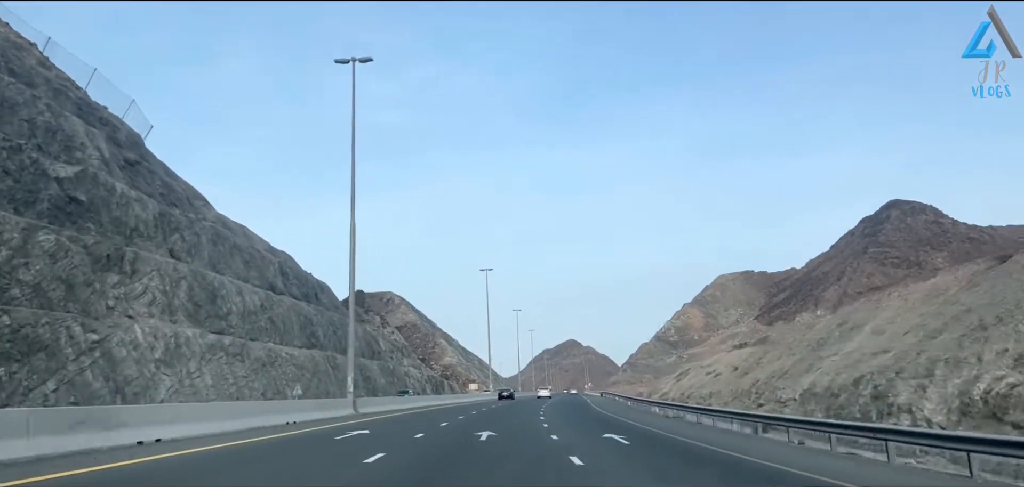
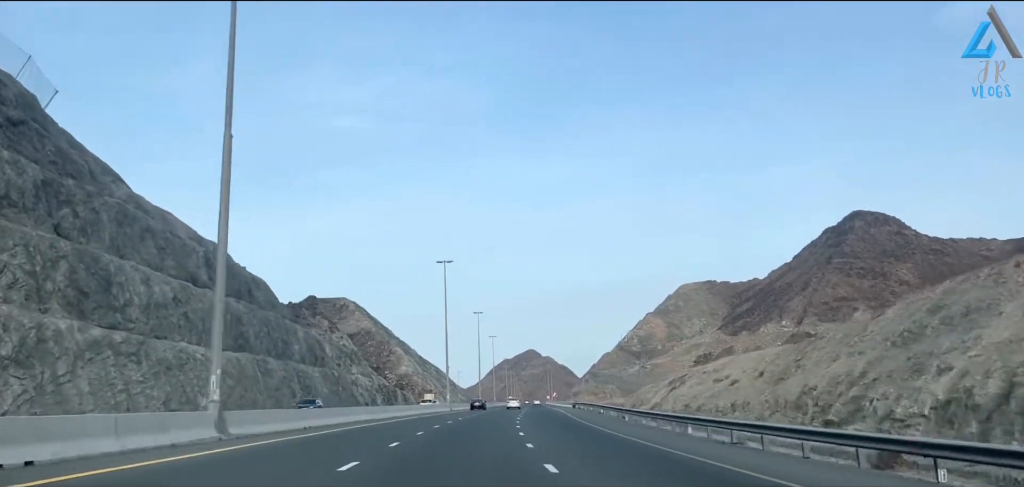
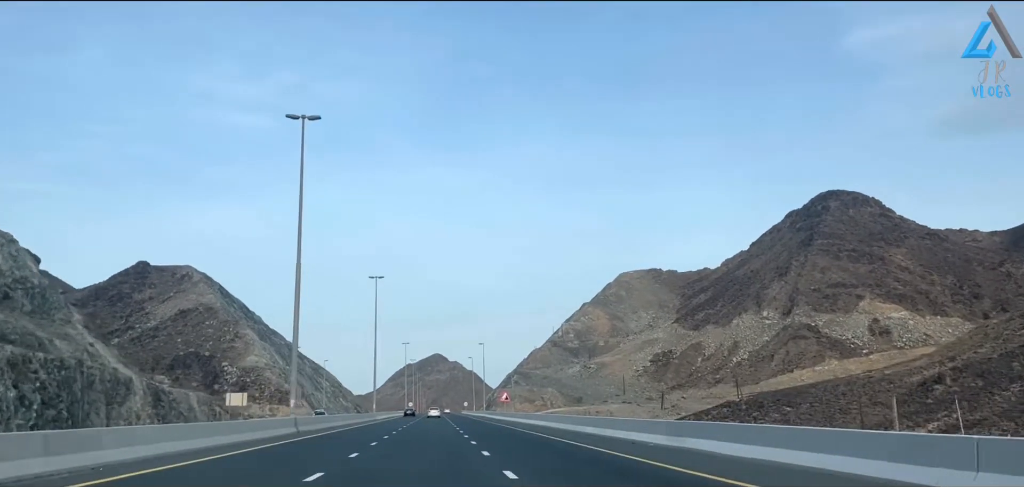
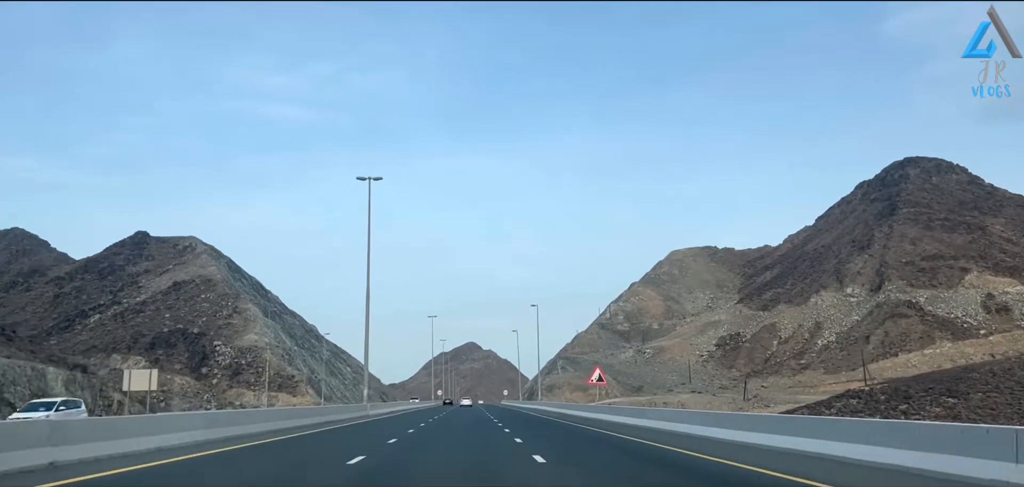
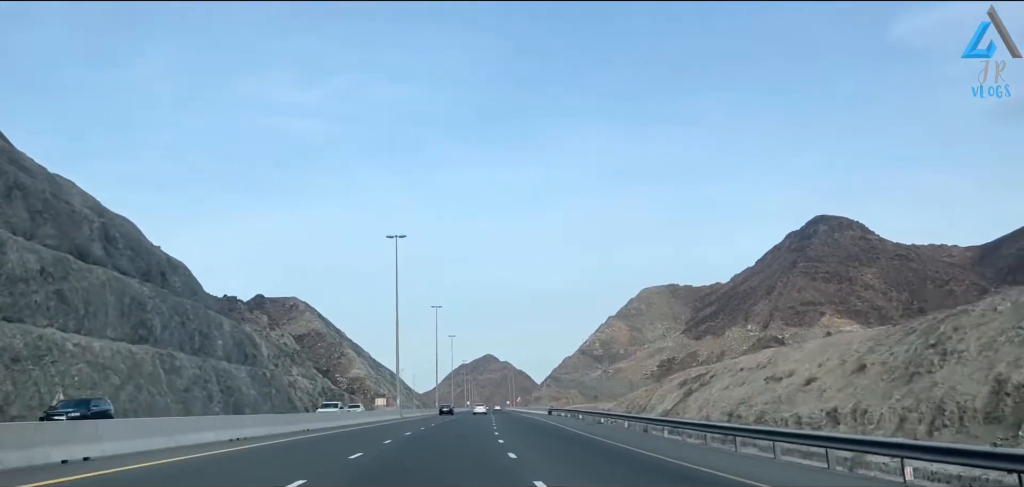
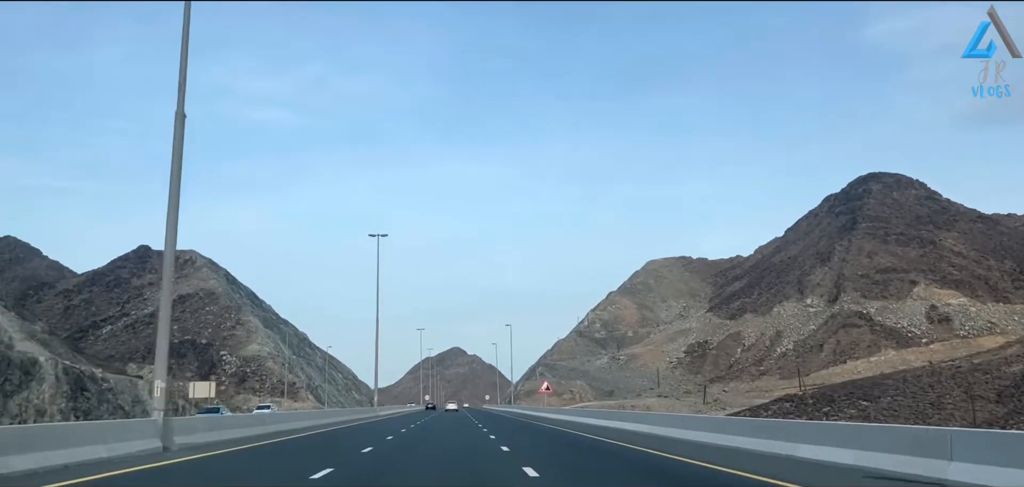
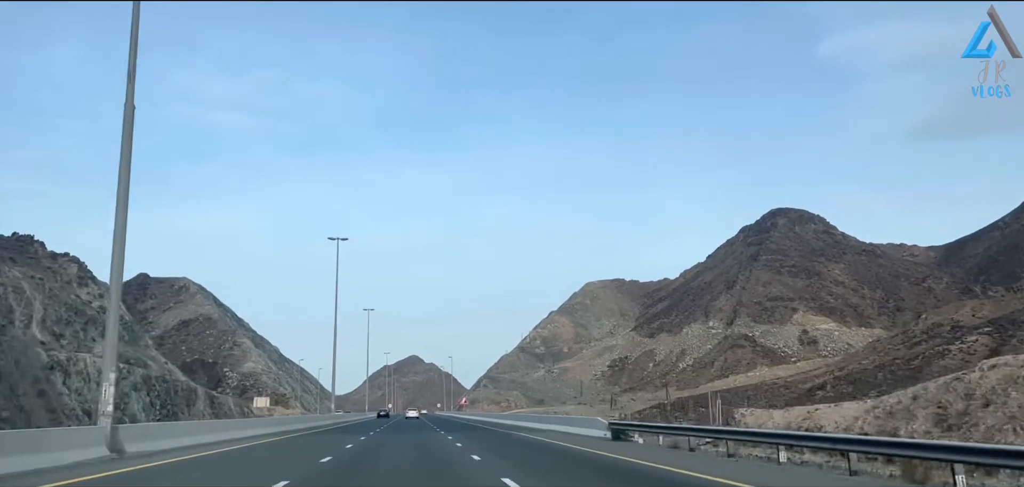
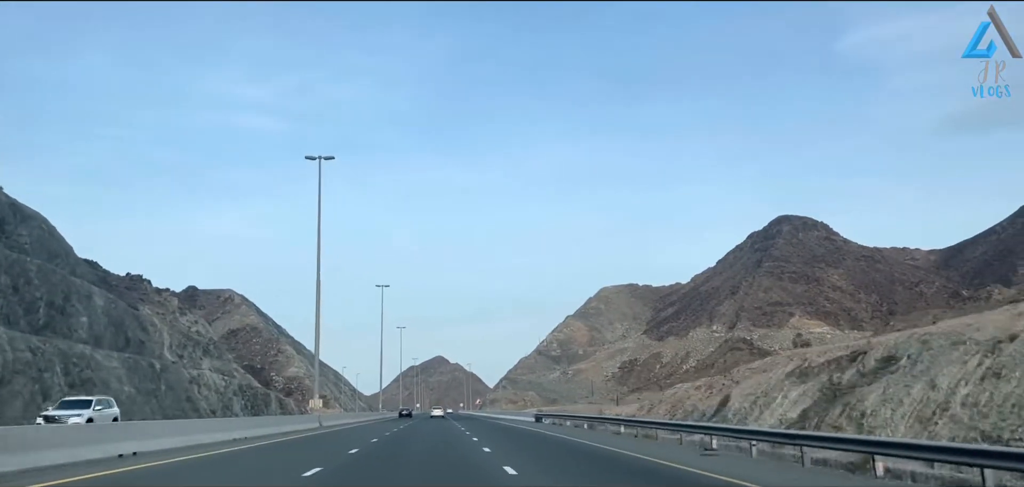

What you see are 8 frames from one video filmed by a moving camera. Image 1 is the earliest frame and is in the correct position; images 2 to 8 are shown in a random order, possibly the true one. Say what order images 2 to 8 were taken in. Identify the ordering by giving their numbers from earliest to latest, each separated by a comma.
2, 5, 8, 7, 3, 6, 4
